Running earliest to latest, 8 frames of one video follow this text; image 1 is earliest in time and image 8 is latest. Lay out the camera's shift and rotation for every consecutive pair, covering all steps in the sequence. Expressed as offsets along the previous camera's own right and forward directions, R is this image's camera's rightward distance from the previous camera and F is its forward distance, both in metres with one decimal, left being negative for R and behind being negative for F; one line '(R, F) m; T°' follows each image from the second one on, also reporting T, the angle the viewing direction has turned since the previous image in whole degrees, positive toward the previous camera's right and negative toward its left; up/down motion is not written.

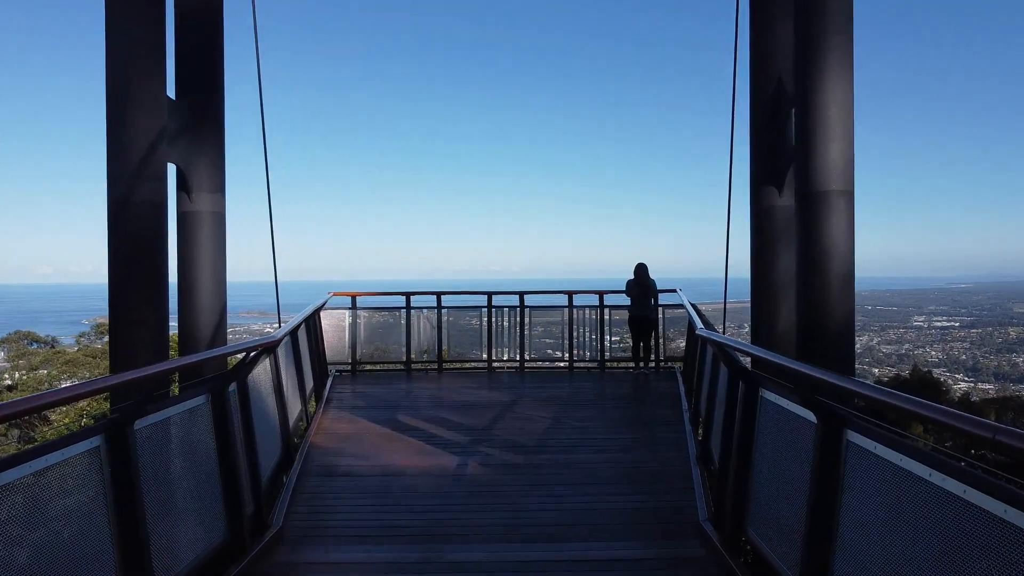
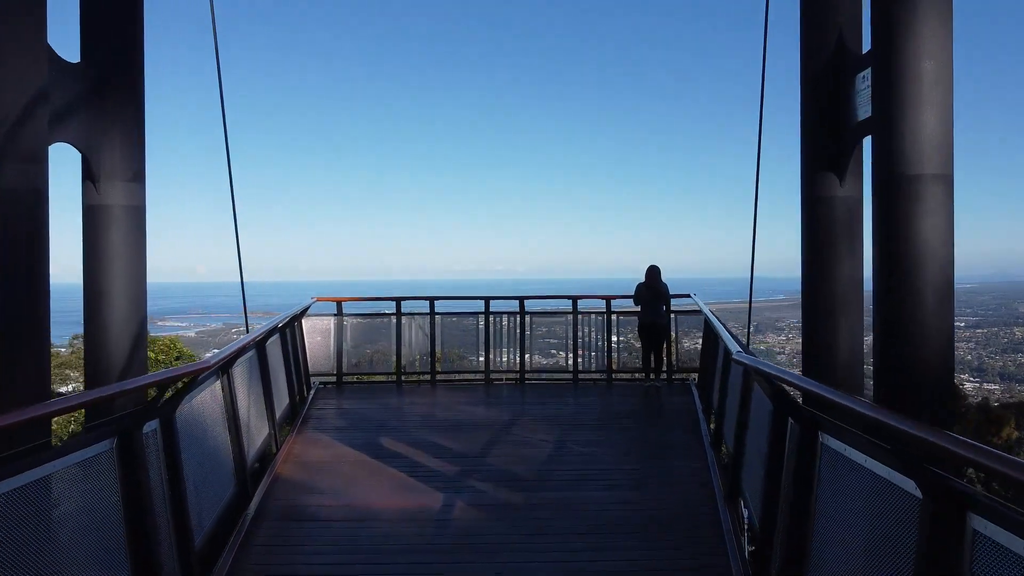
(+0.1, +0.7) m; 0°
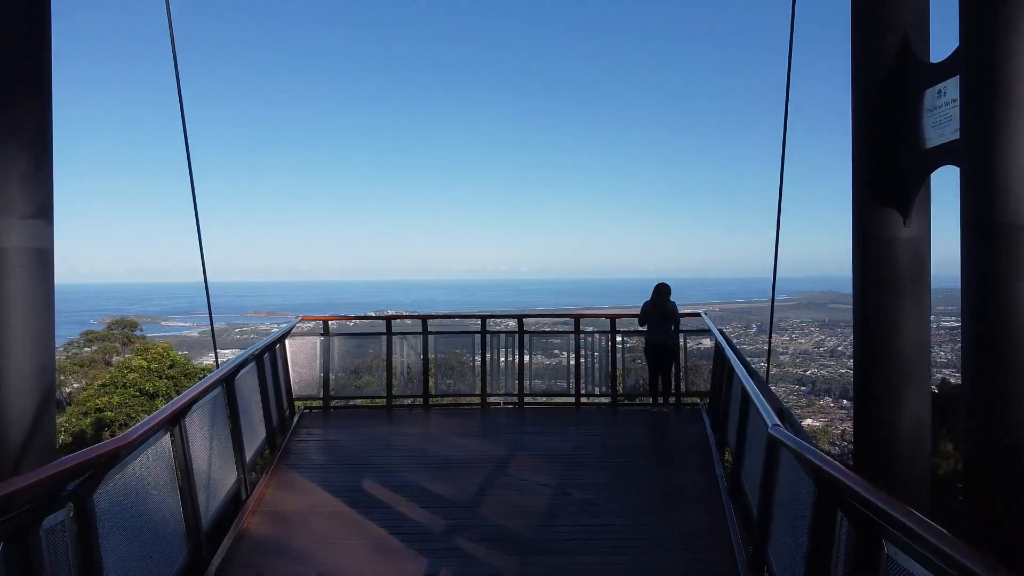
(+0.1, +0.5) m; 0°
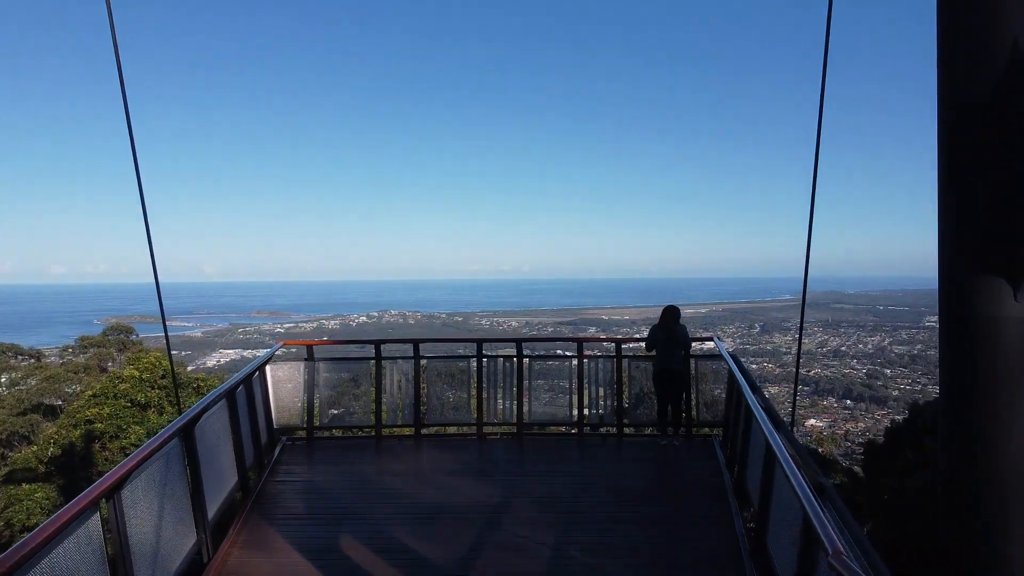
(+0.1, +0.5) m; 0°
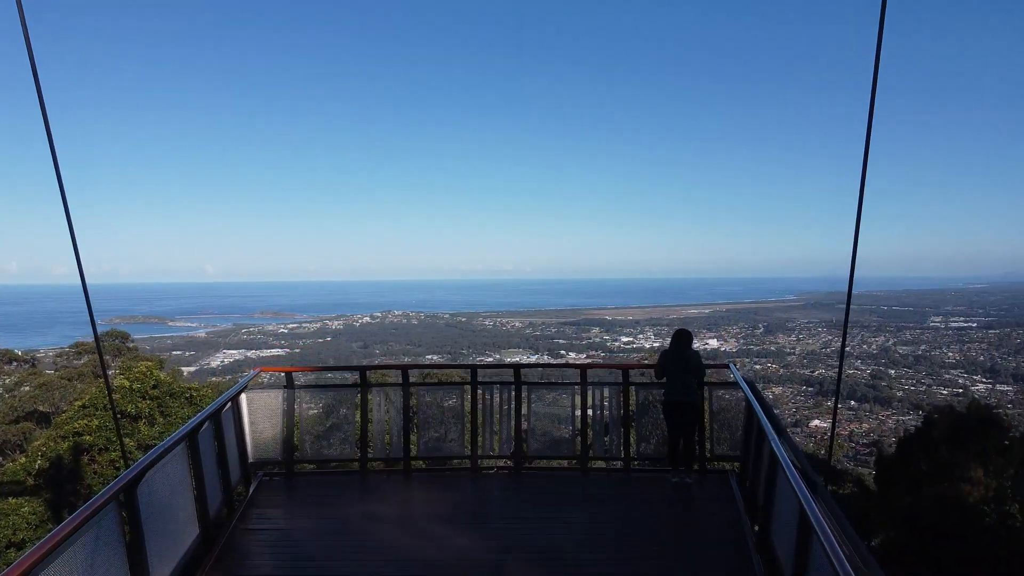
(+0.1, +0.5) m; 0°
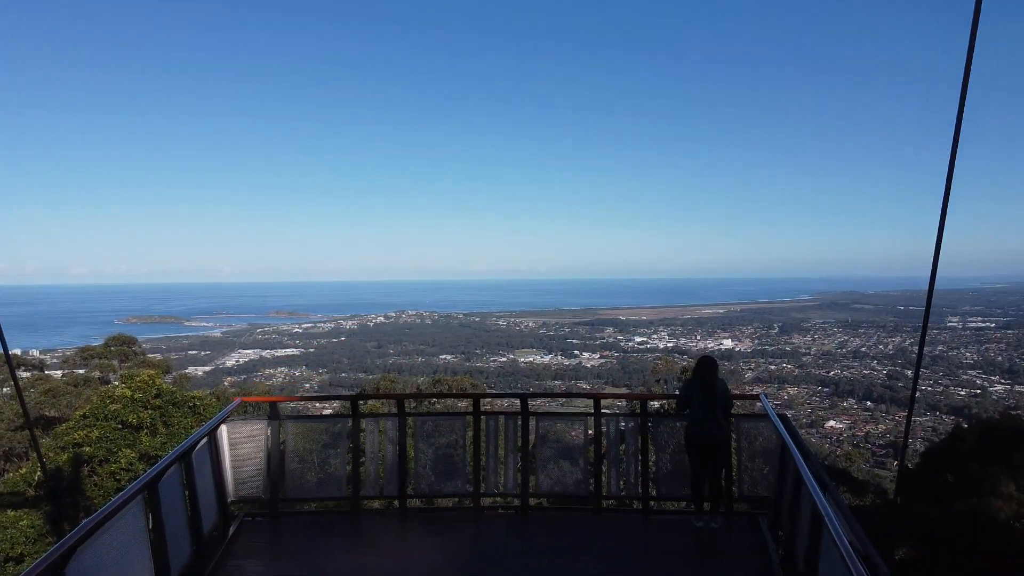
(+0.1, +0.6) m; -1°
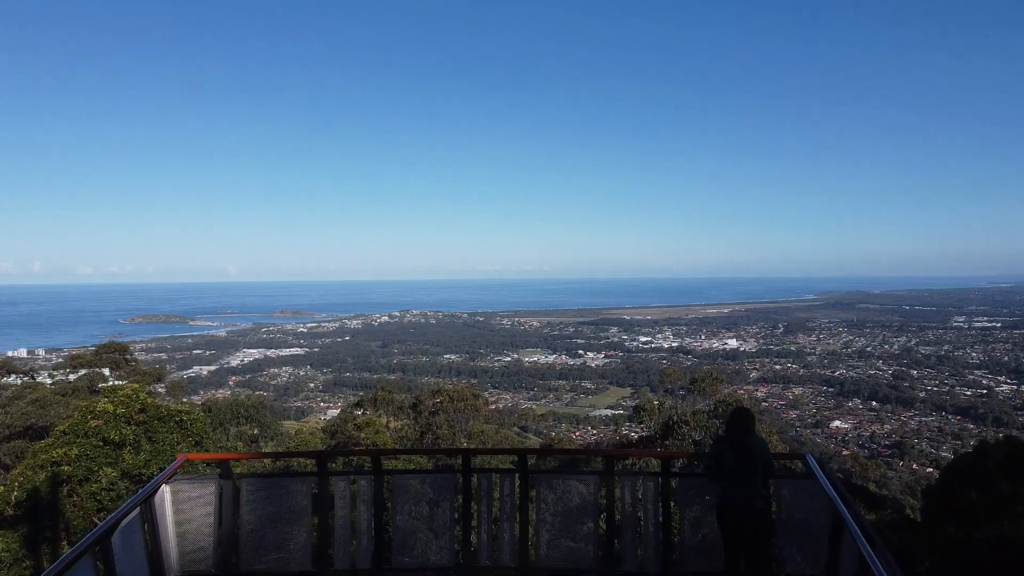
(+0.1, +0.6) m; 0°
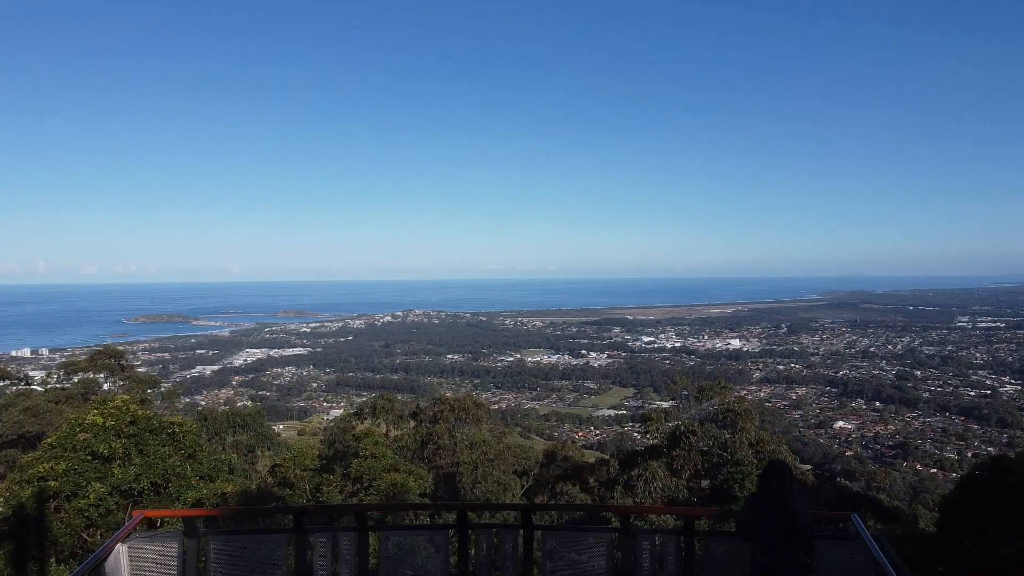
(0.0, +0.2) m; 0°
